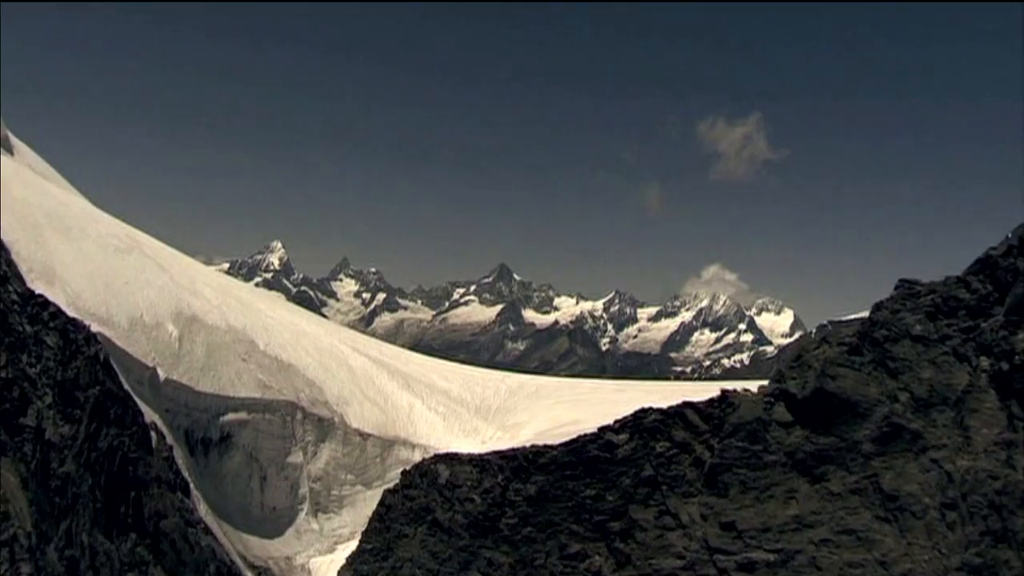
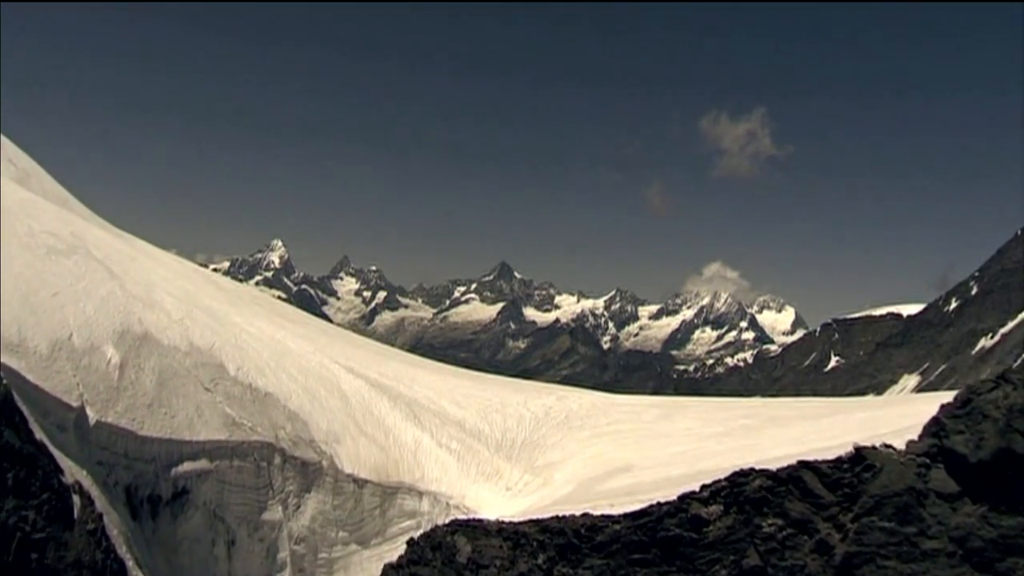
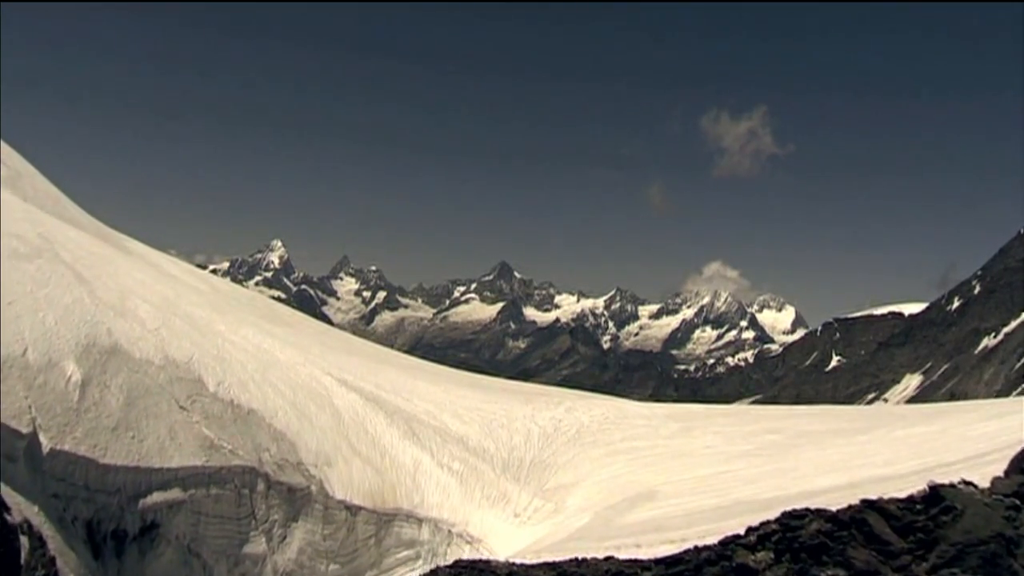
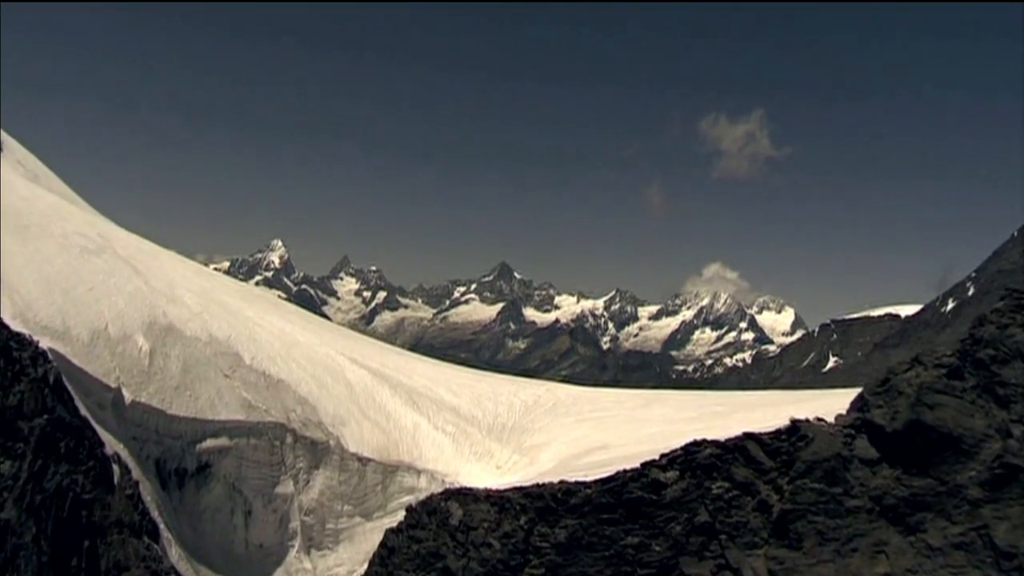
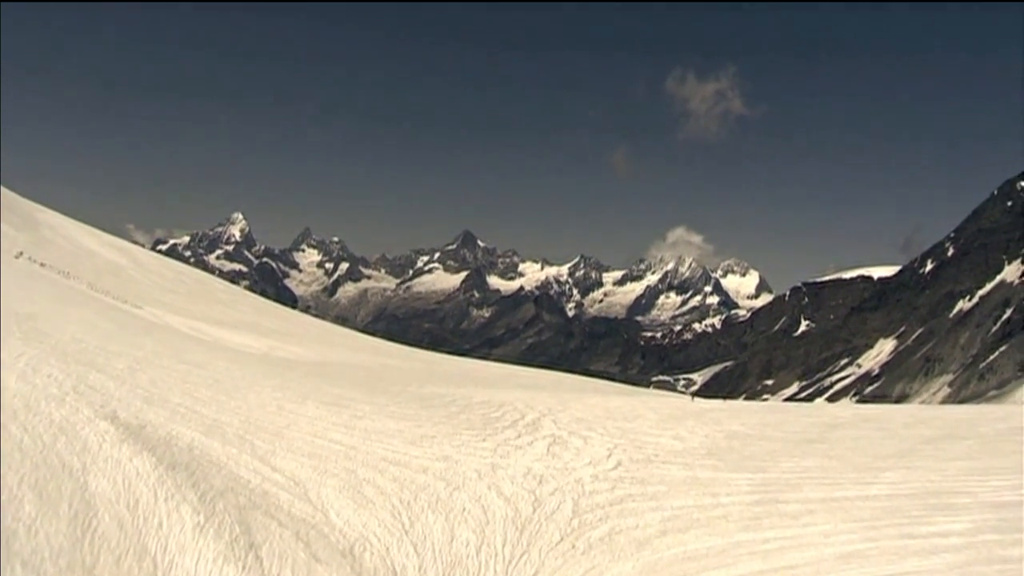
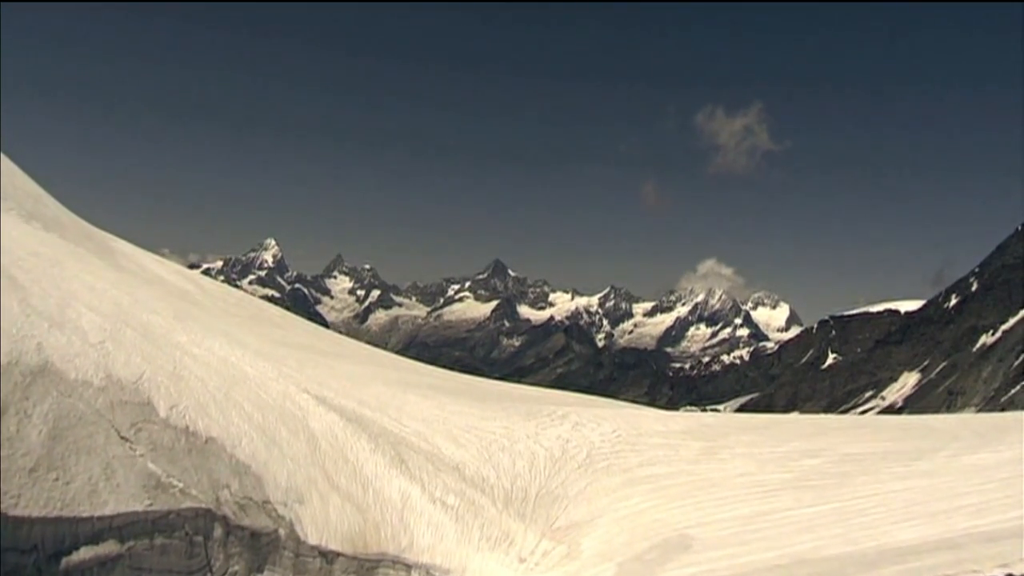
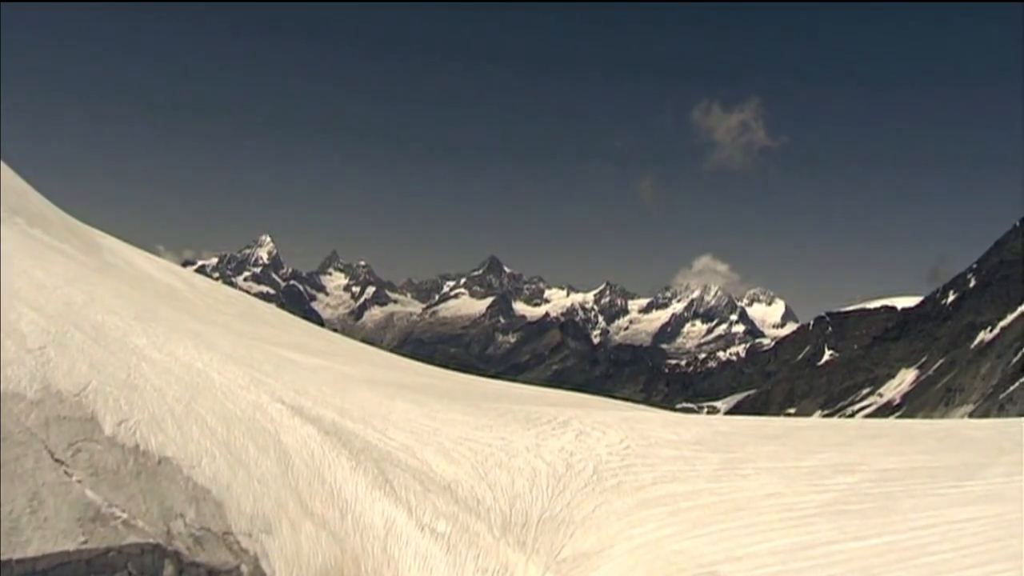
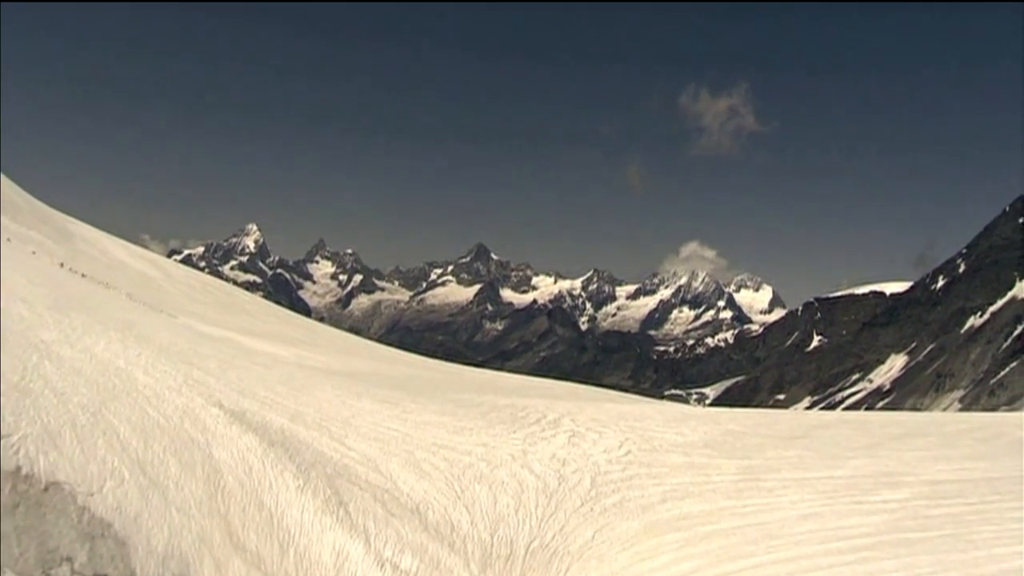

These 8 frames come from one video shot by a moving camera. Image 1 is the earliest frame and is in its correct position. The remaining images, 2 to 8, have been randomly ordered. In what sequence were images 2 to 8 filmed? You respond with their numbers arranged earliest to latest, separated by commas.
4, 2, 3, 6, 7, 8, 5
